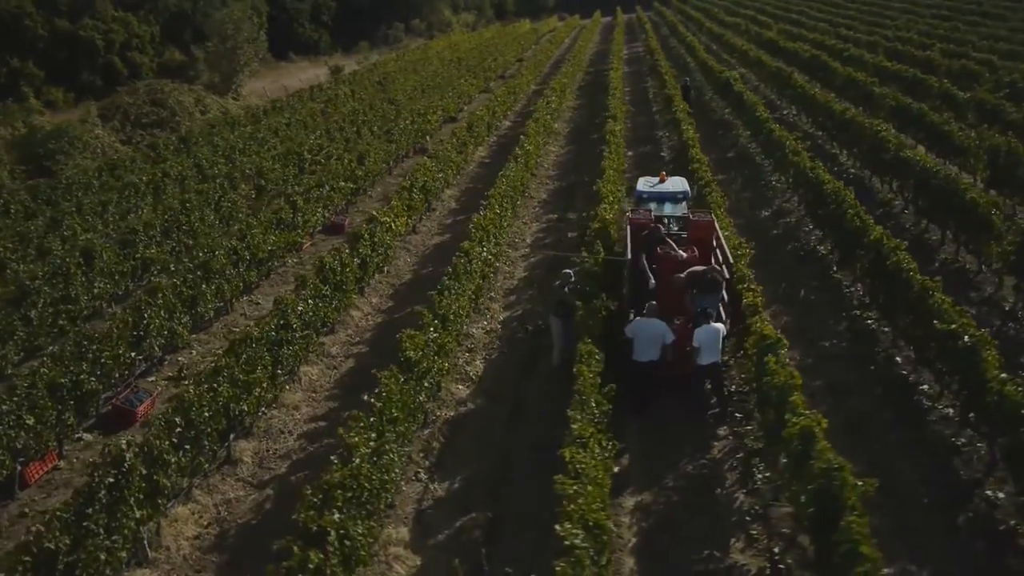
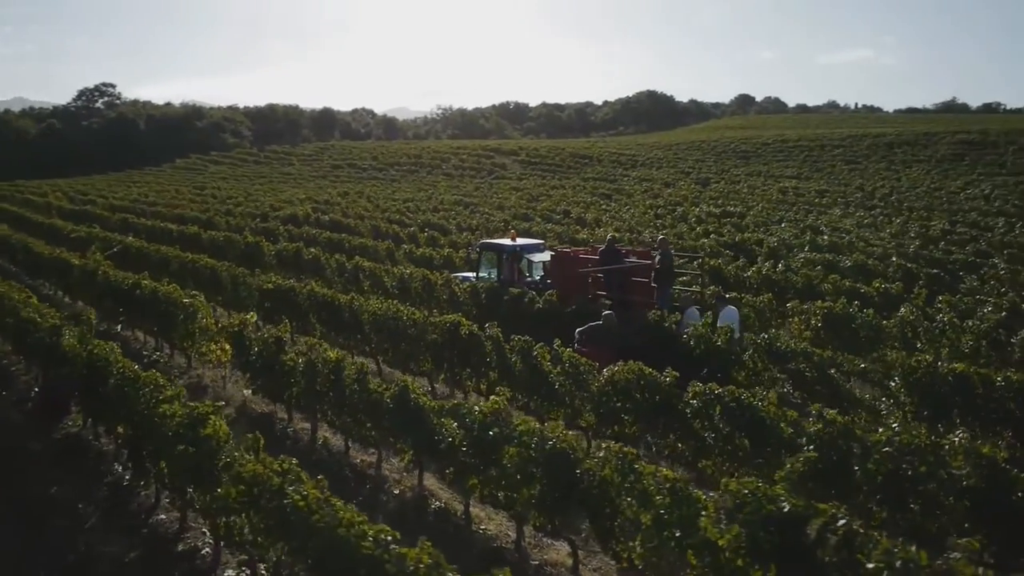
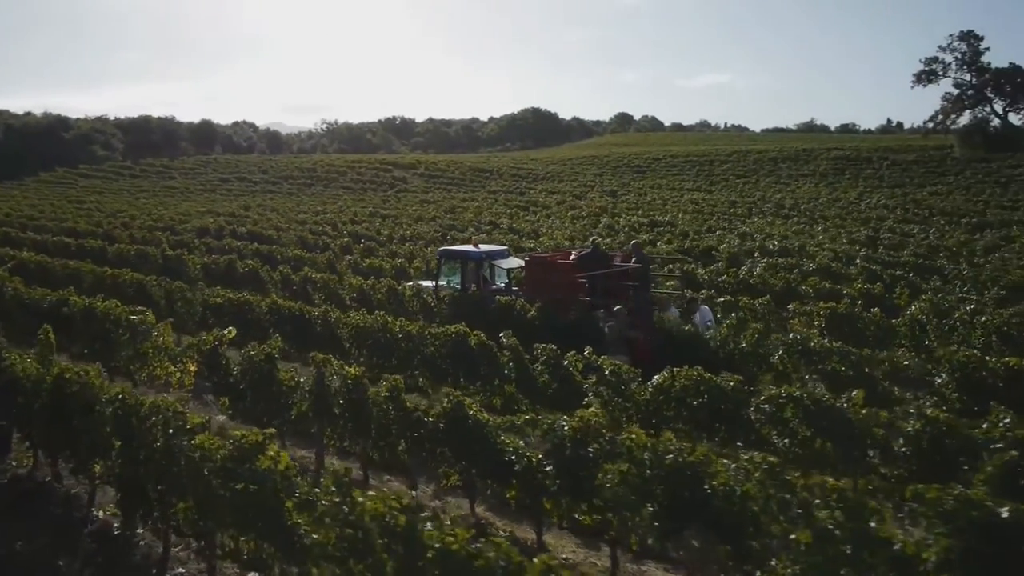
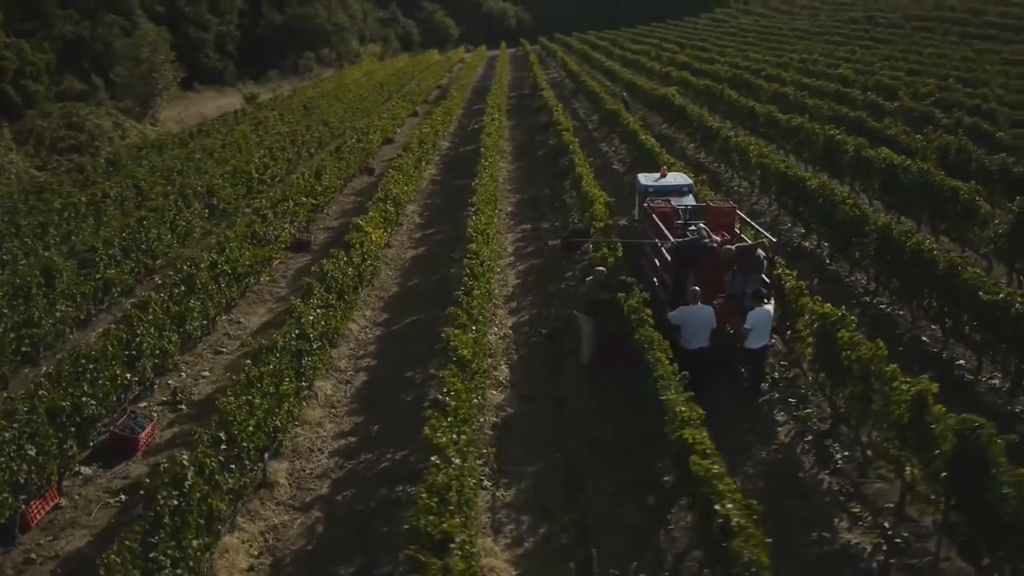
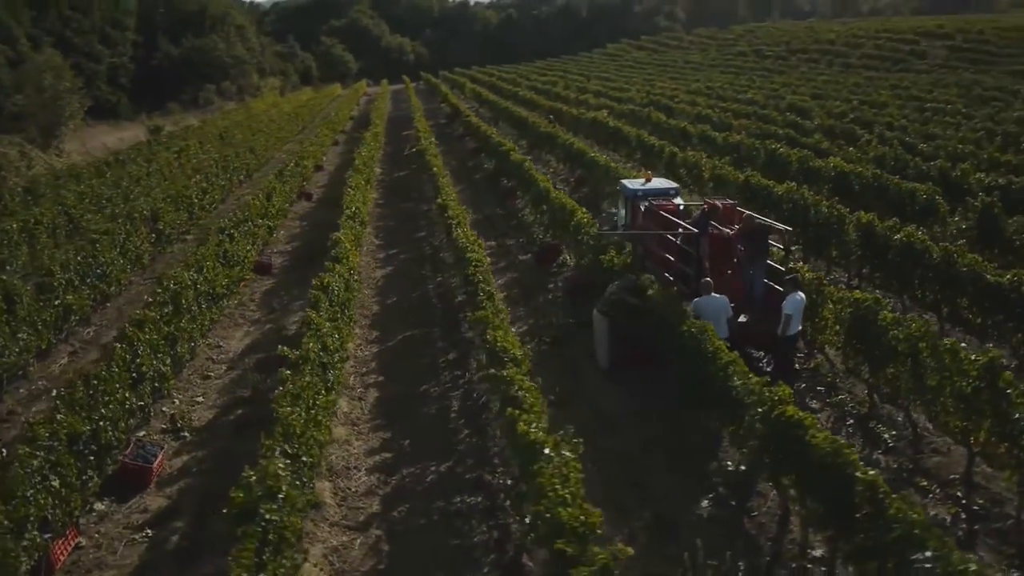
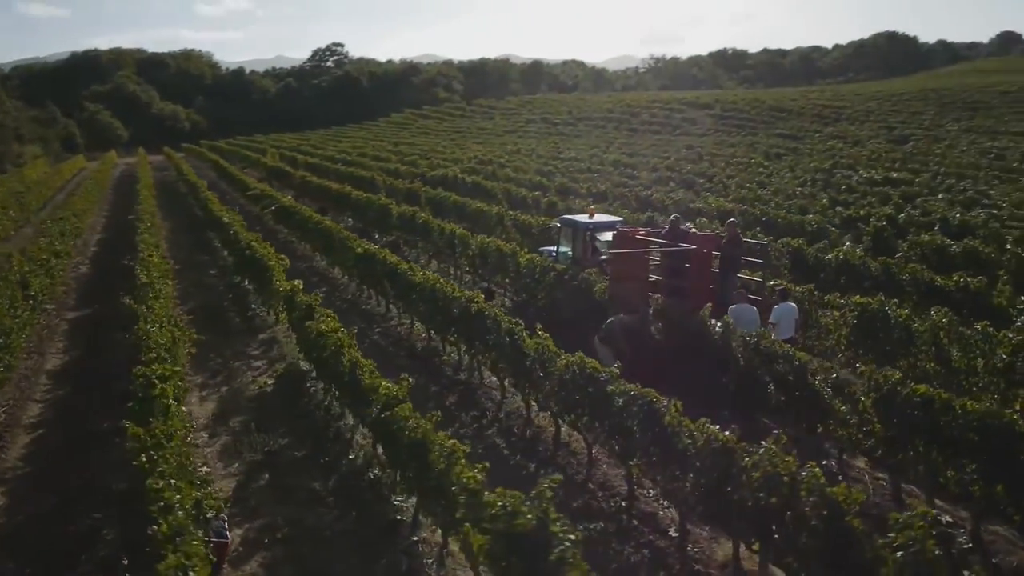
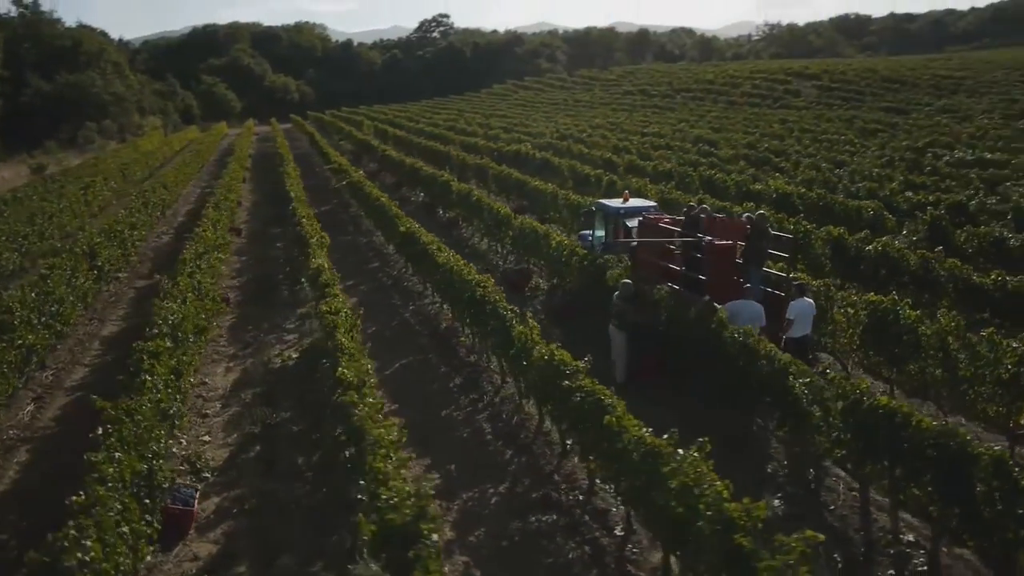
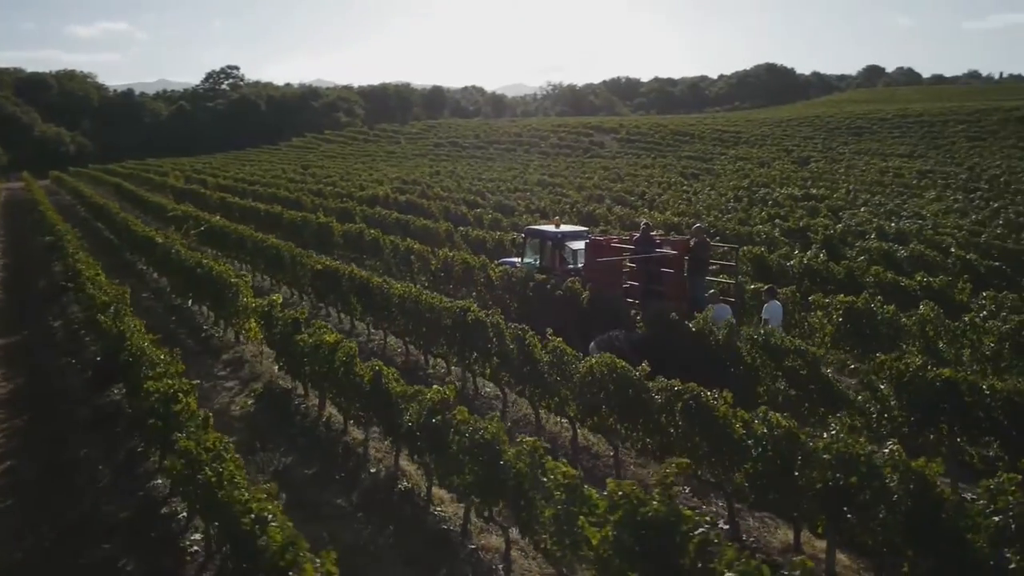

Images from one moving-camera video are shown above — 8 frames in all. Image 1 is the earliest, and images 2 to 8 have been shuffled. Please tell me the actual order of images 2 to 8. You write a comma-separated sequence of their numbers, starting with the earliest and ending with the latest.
4, 5, 7, 6, 8, 2, 3
